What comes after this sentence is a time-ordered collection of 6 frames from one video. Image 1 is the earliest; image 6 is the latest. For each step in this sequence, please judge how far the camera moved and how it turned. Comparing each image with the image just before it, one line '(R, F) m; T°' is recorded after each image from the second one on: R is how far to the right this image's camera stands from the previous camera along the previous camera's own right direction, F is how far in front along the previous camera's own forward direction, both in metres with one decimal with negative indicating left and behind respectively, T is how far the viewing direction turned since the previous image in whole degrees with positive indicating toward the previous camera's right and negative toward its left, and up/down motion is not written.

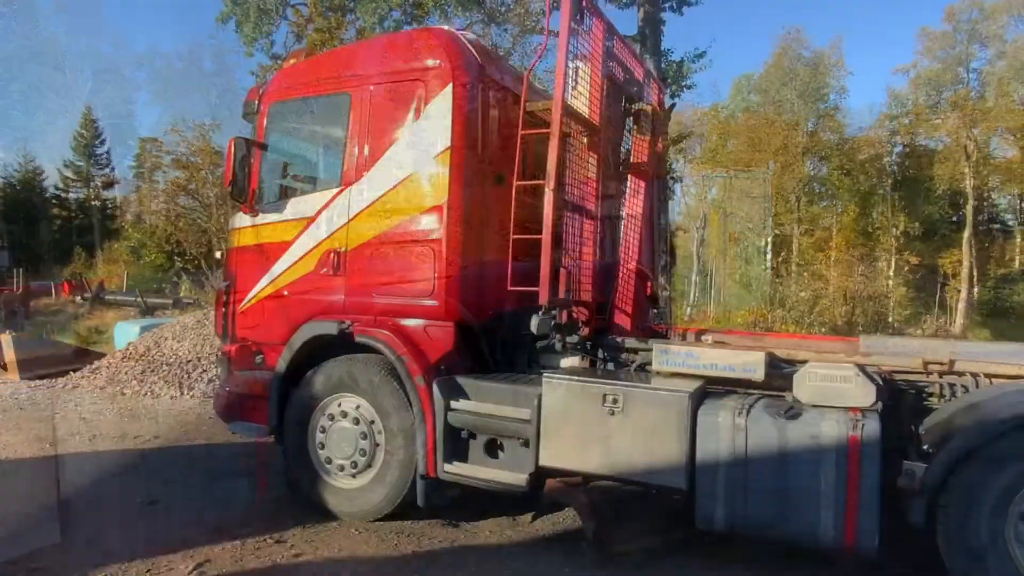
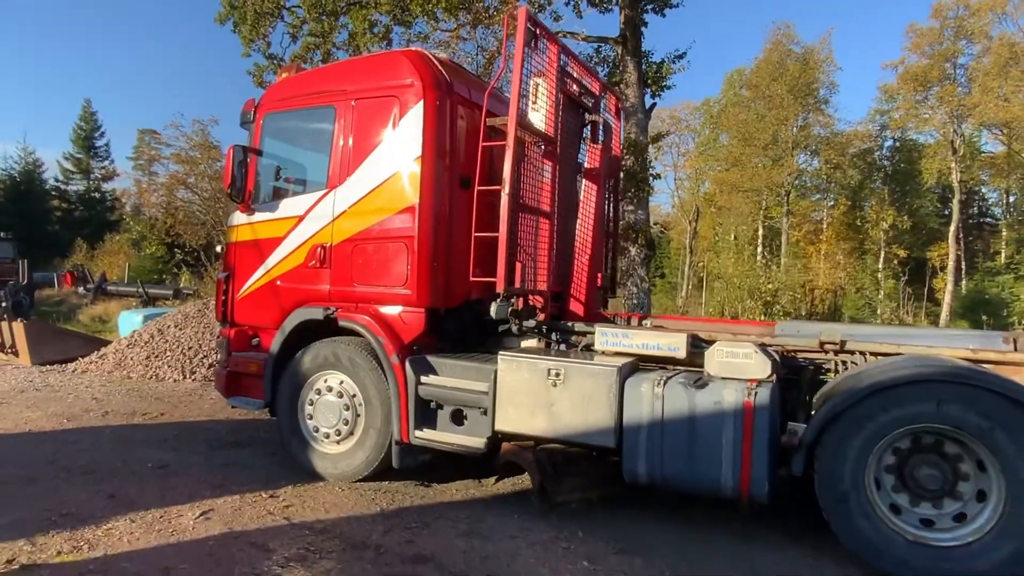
(+0.3, -0.7) m; 0°
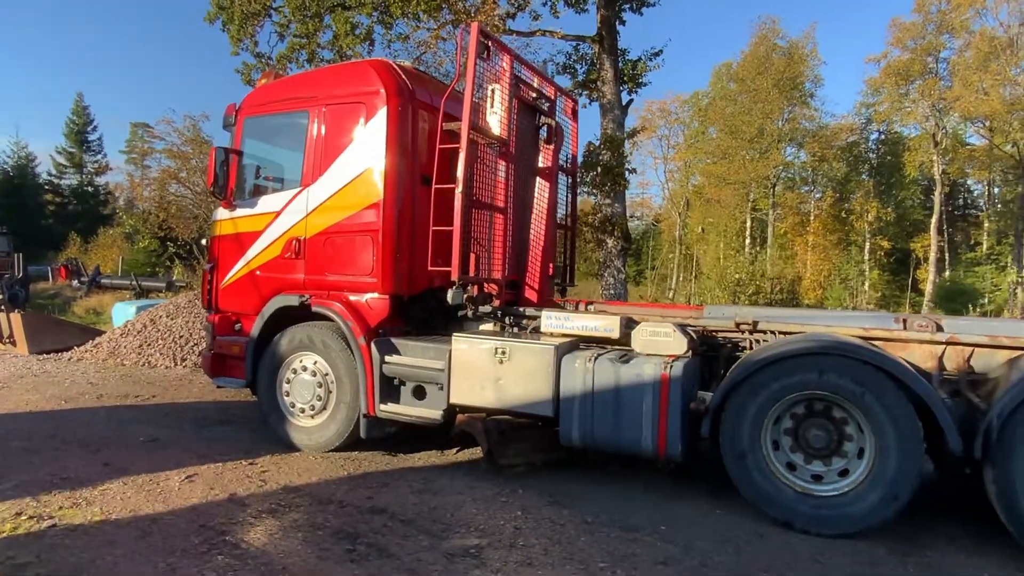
(+0.4, -0.6) m; 0°
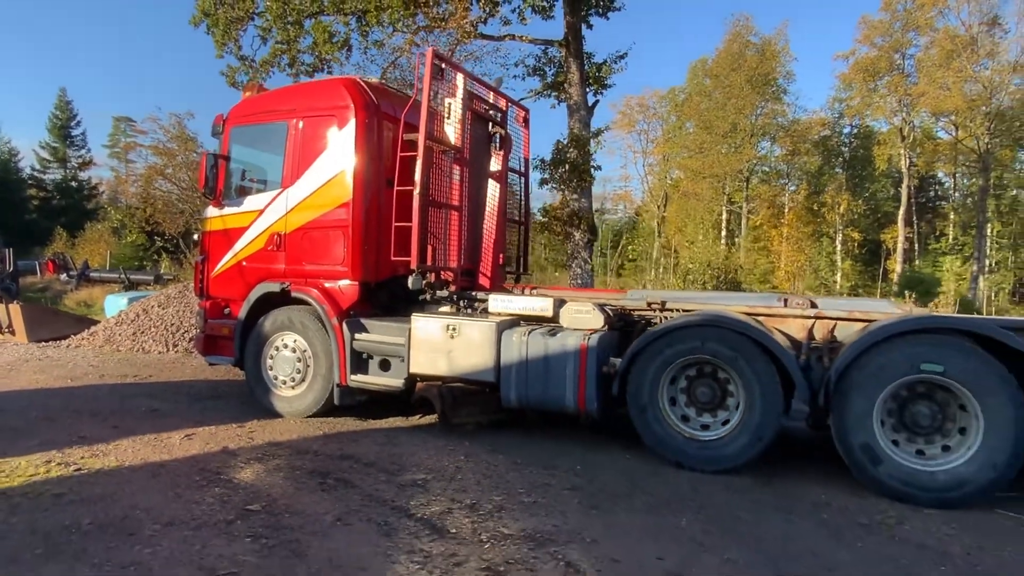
(+0.4, -1.0) m; +1°
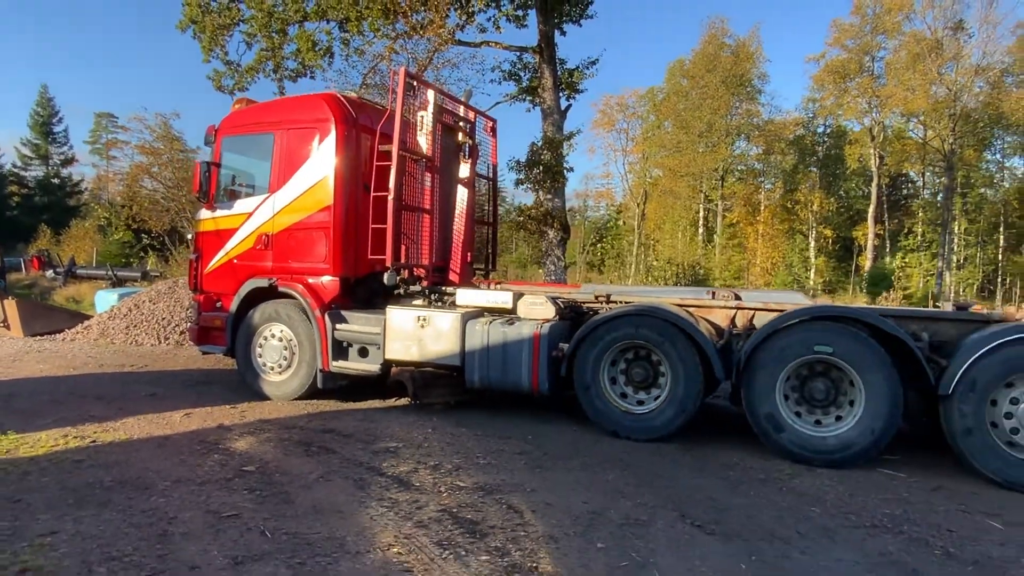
(+0.2, -0.8) m; +1°
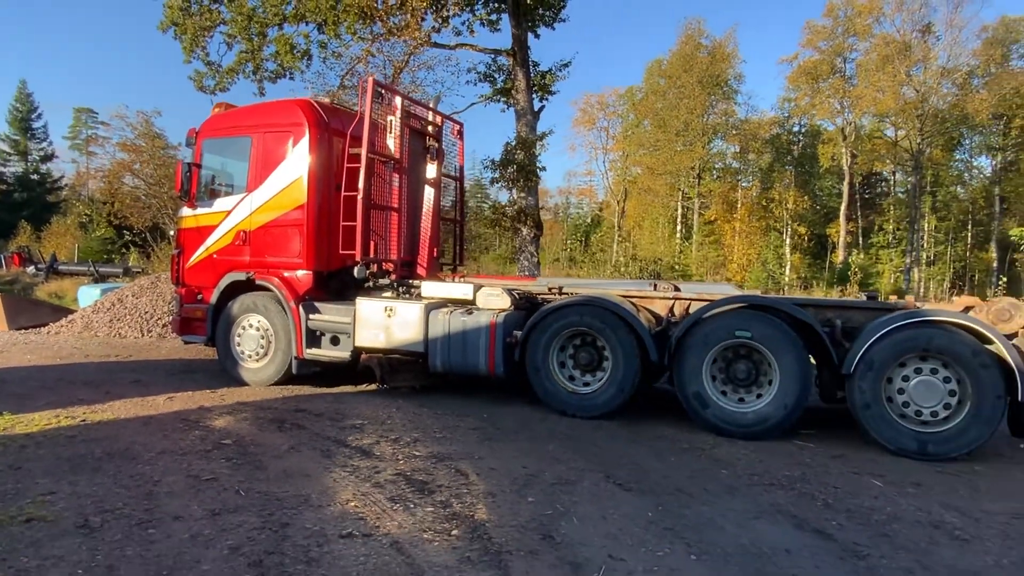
(+0.3, -0.6) m; +1°
